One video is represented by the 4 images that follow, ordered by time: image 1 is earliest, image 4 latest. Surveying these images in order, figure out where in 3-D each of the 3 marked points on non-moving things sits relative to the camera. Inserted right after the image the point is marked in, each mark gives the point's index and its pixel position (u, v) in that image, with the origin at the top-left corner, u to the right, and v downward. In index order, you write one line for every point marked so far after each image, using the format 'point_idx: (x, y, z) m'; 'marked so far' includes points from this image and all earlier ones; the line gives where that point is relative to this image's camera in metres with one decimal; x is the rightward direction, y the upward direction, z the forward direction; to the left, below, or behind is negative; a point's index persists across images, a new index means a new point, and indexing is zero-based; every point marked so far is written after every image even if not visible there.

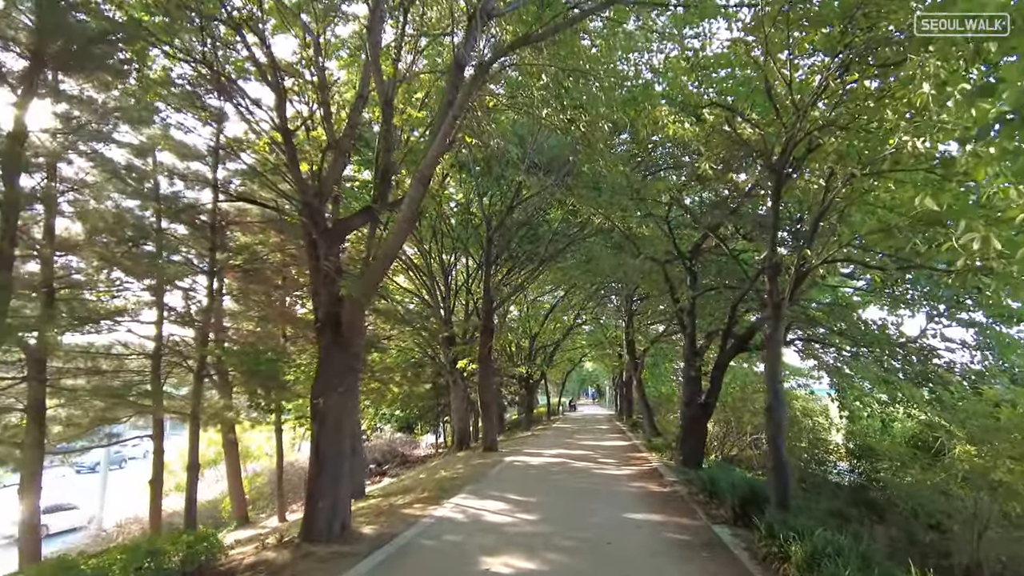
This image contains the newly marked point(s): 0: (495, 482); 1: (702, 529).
0: (-0.3, -3.5, +12.2) m
1: (+2.1, -2.7, +7.6) m
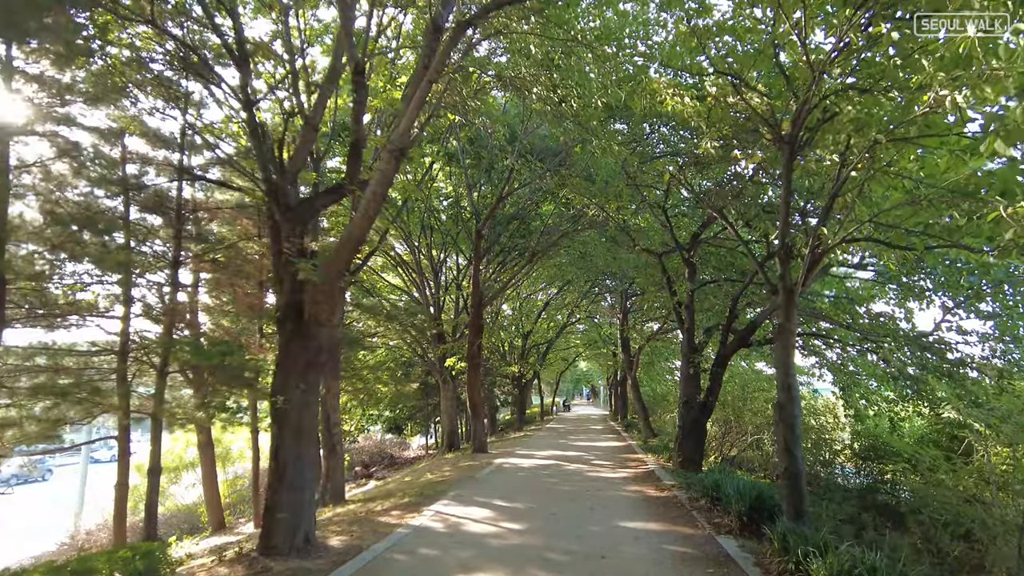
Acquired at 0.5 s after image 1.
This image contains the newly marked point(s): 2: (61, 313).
0: (-0.5, -3.4, +11.4) m
1: (+2.0, -2.6, +6.9) m
2: (-7.5, -0.4, +11.2) m
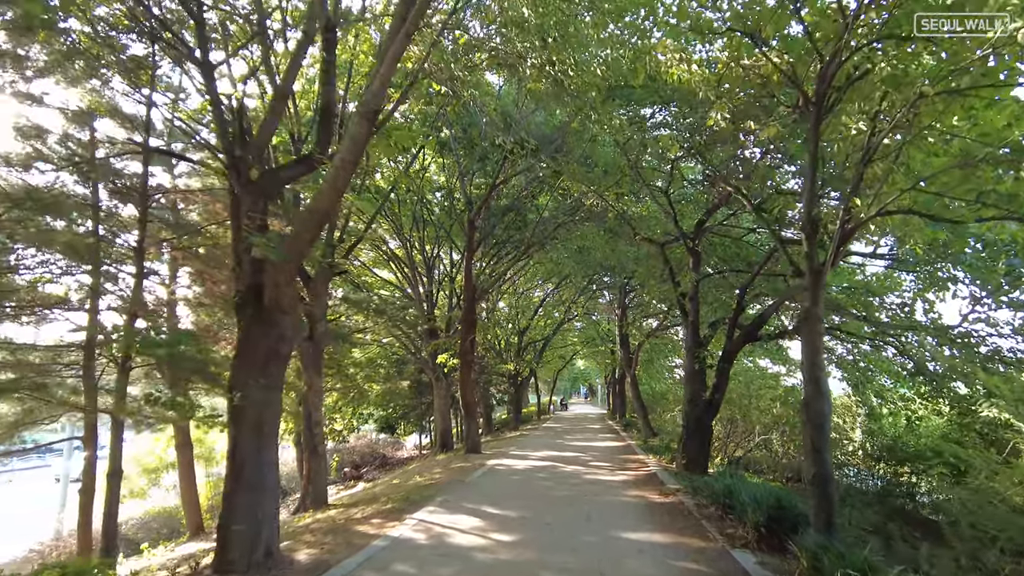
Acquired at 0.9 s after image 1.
0: (-0.6, -3.2, +10.7) m
1: (+1.9, -2.4, +6.1) m
2: (-7.6, -0.3, +10.3) m
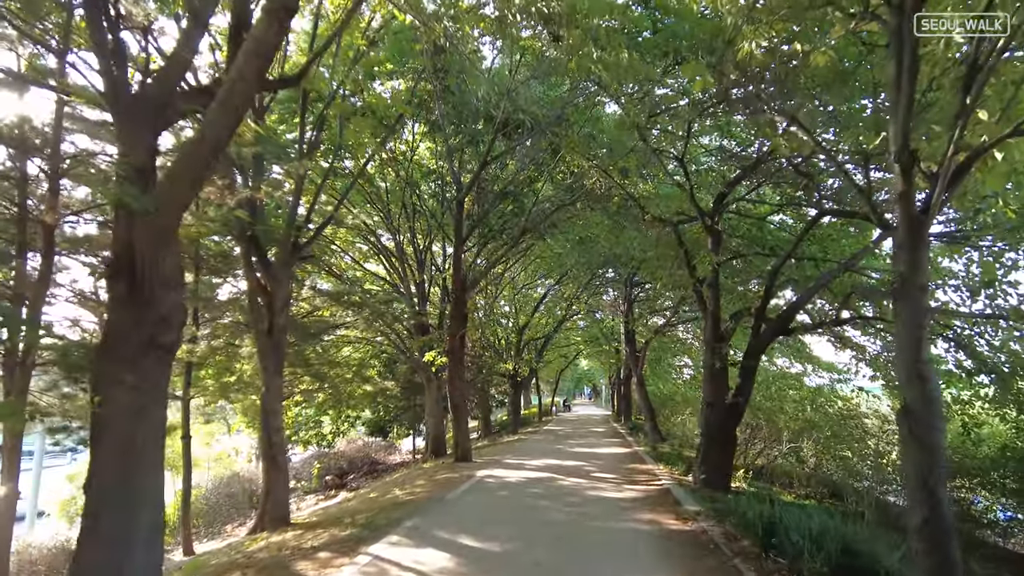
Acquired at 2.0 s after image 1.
0: (-0.8, -3.0, +9.0) m
1: (+1.7, -2.2, +4.4) m
2: (-7.8, 0.0, +8.7) m
